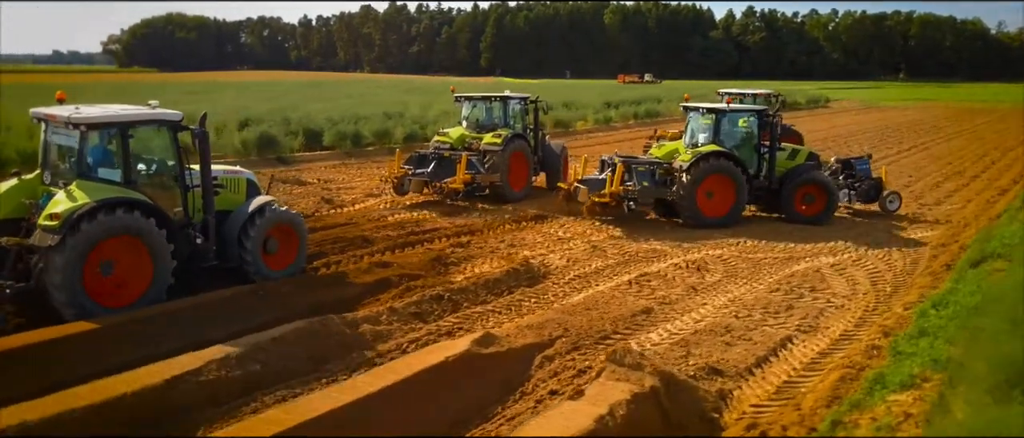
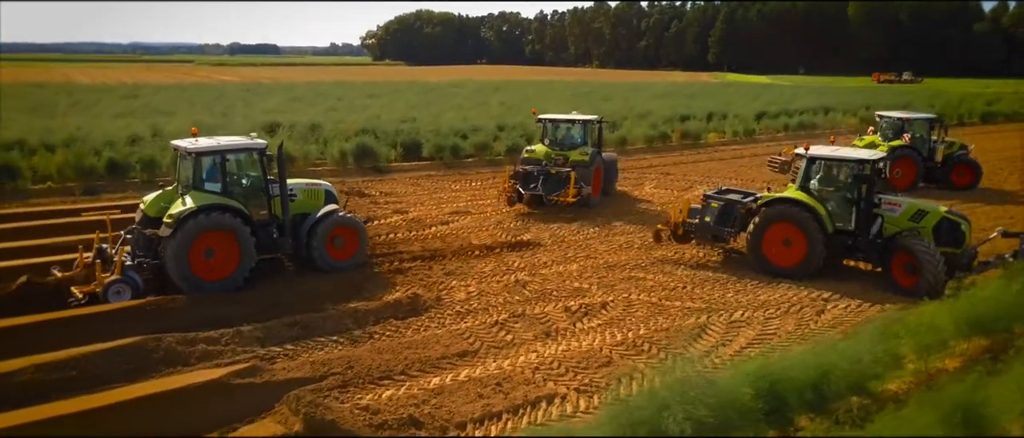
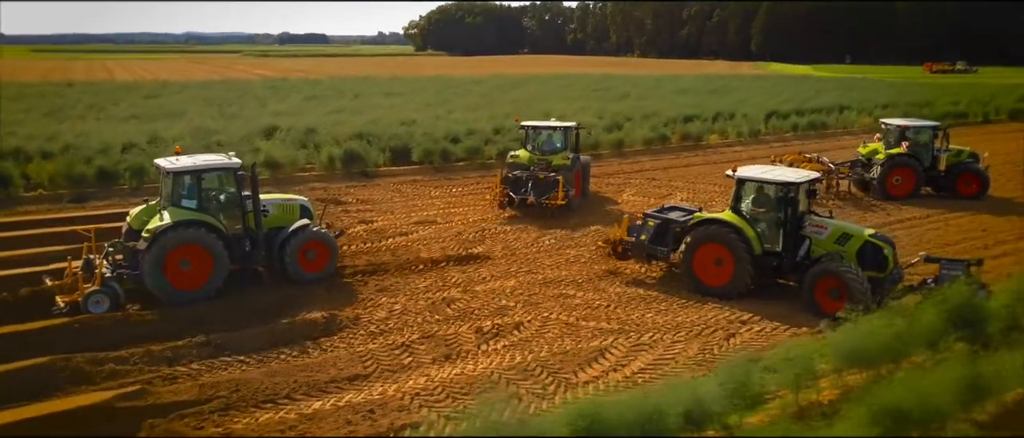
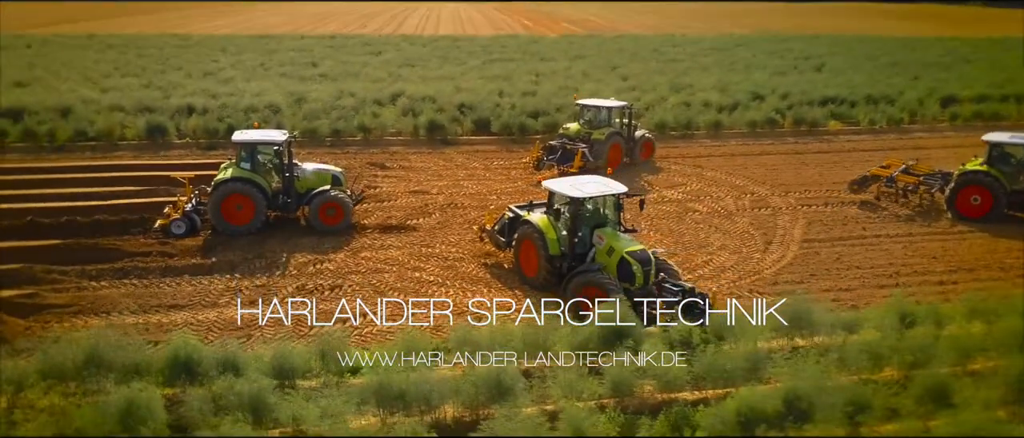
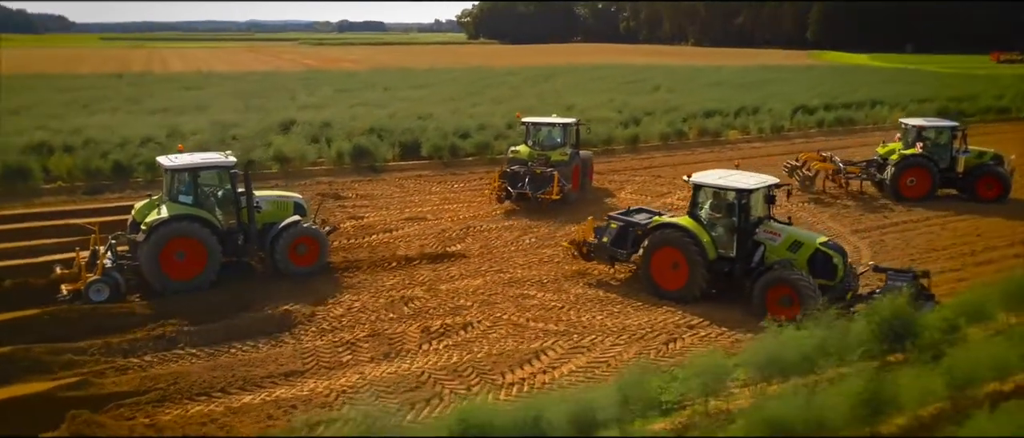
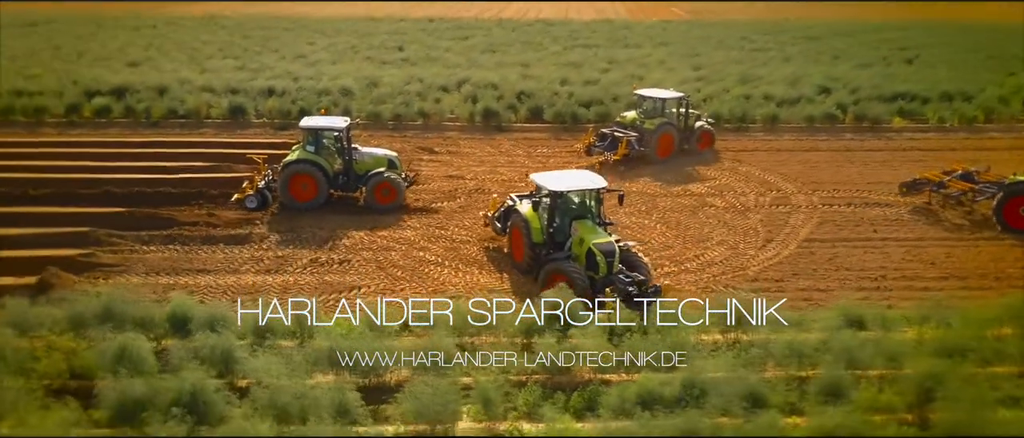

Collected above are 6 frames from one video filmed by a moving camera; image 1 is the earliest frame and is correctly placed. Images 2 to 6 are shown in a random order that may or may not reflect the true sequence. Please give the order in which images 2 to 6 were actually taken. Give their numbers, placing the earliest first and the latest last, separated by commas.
2, 3, 5, 4, 6
